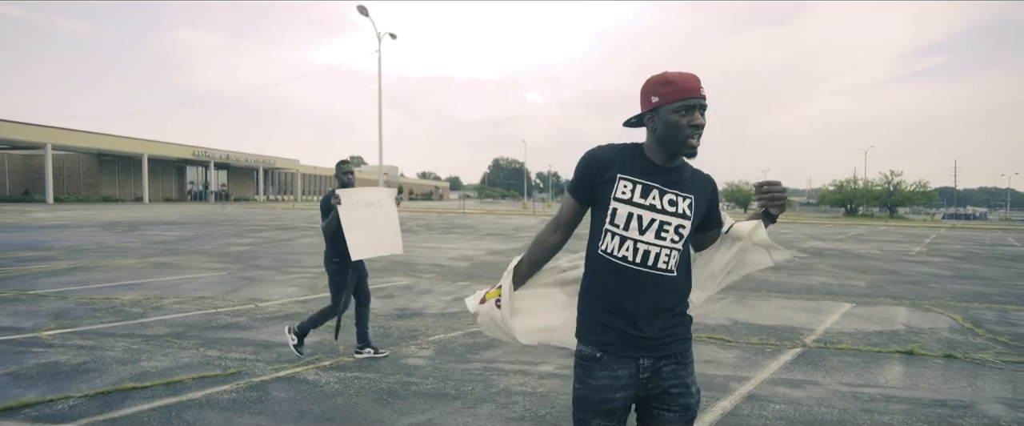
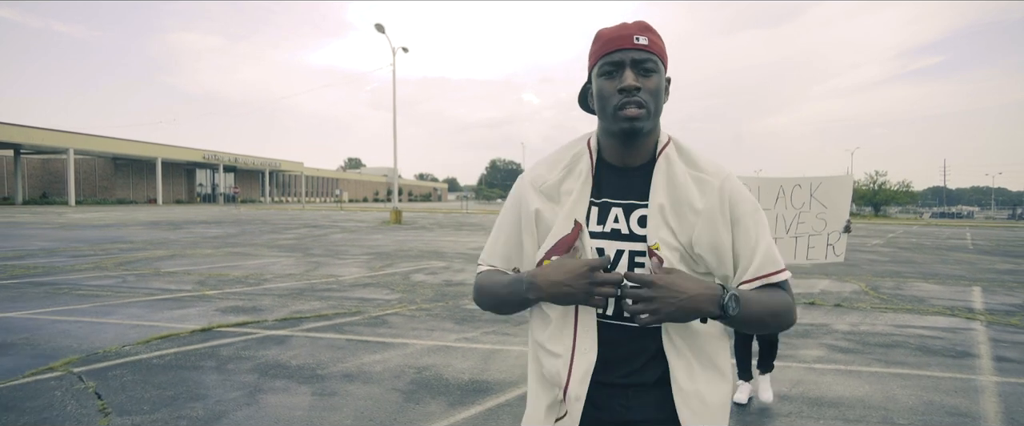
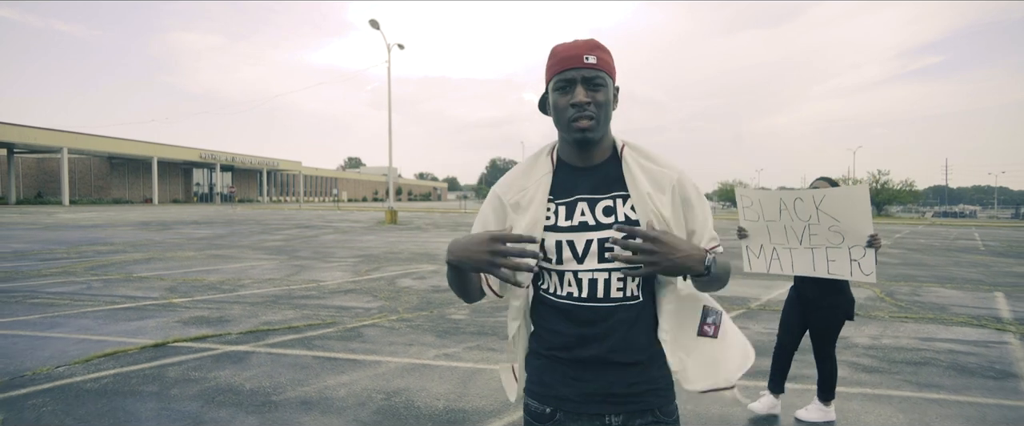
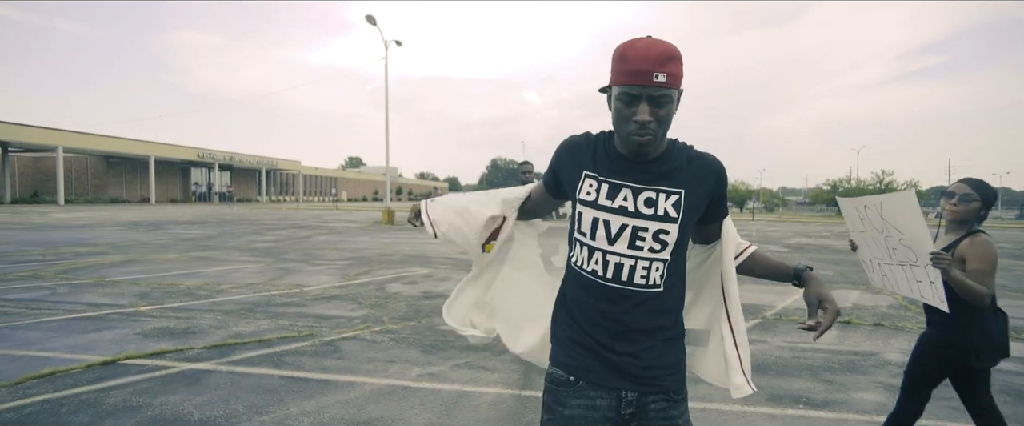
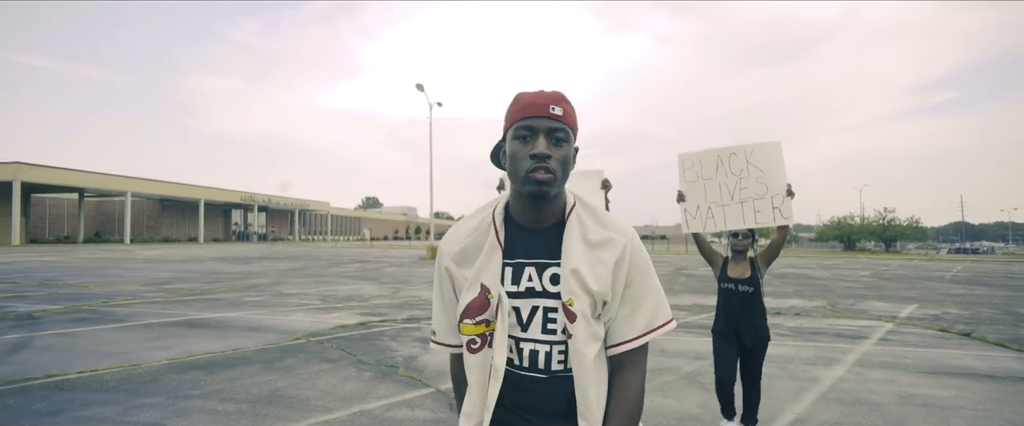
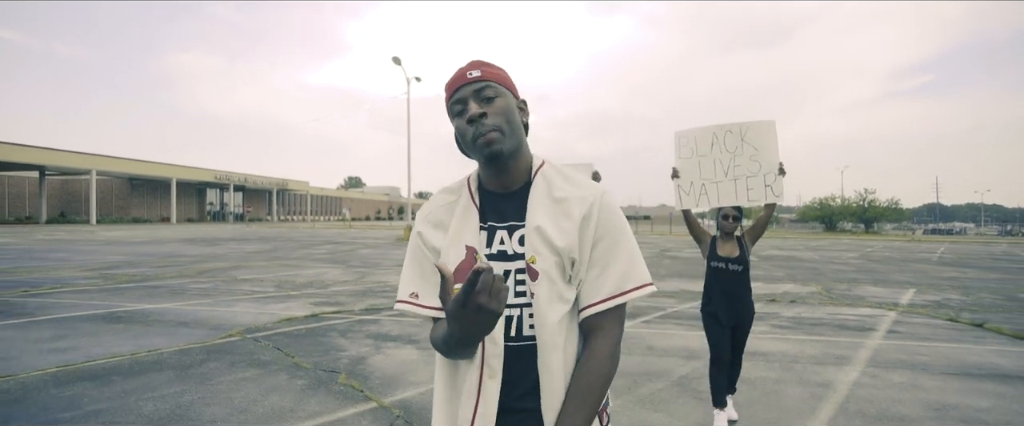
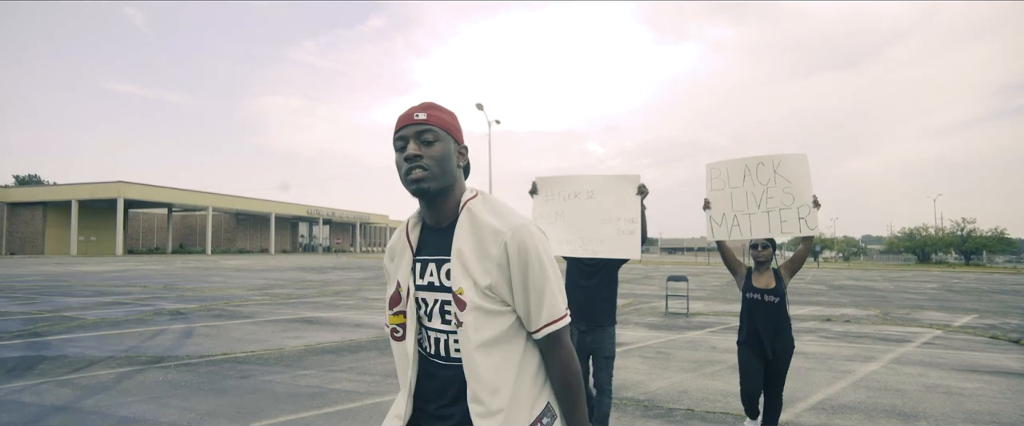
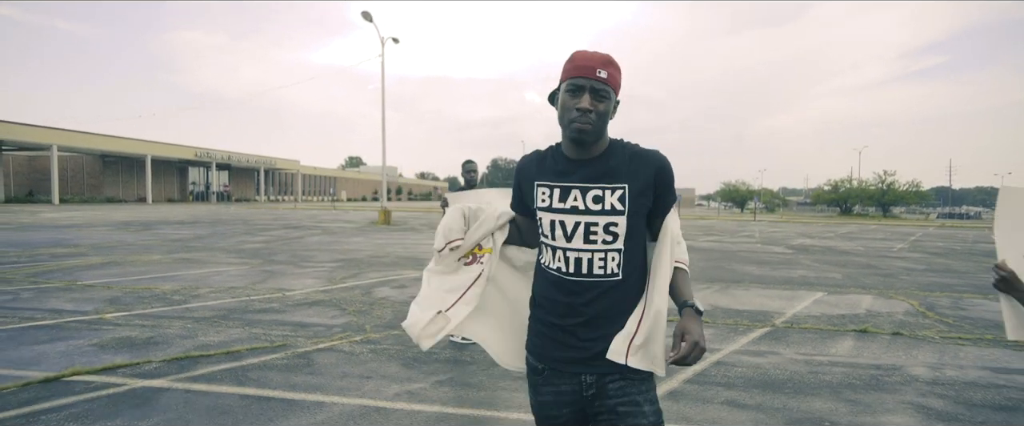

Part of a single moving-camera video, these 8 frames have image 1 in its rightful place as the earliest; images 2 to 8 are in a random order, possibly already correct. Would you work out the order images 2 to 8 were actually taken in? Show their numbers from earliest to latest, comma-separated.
8, 4, 3, 2, 6, 5, 7
